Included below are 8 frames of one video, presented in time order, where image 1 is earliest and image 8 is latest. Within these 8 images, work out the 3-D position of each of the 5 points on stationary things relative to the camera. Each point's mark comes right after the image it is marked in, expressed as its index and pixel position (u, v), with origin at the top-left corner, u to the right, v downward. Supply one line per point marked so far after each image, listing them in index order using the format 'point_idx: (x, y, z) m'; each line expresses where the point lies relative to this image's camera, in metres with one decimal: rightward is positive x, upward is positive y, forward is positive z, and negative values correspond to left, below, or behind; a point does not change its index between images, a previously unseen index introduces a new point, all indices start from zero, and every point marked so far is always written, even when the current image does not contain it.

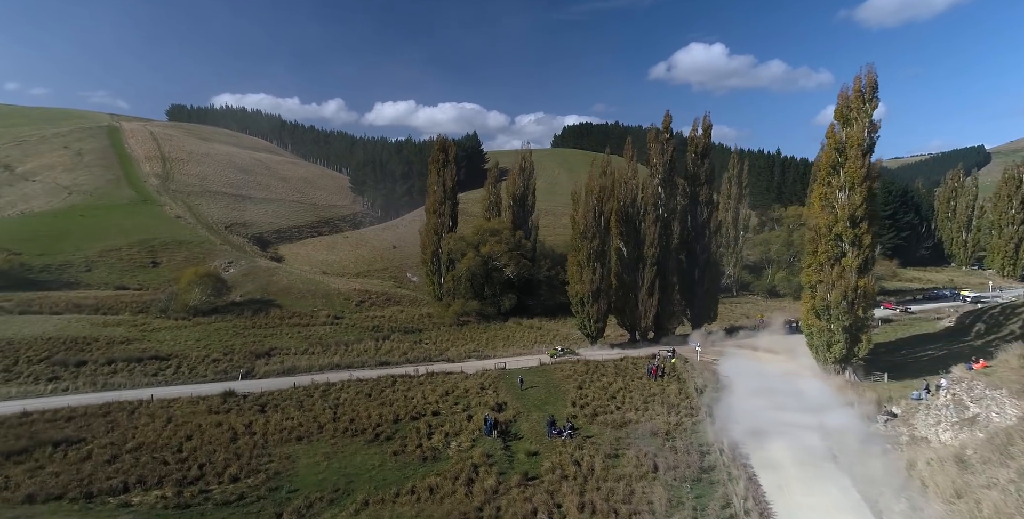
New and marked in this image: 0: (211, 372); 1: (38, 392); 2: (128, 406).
0: (-10.8, -4.0, +18.6) m
1: (-14.2, -4.0, +15.6) m
2: (-9.1, -3.5, +12.4) m
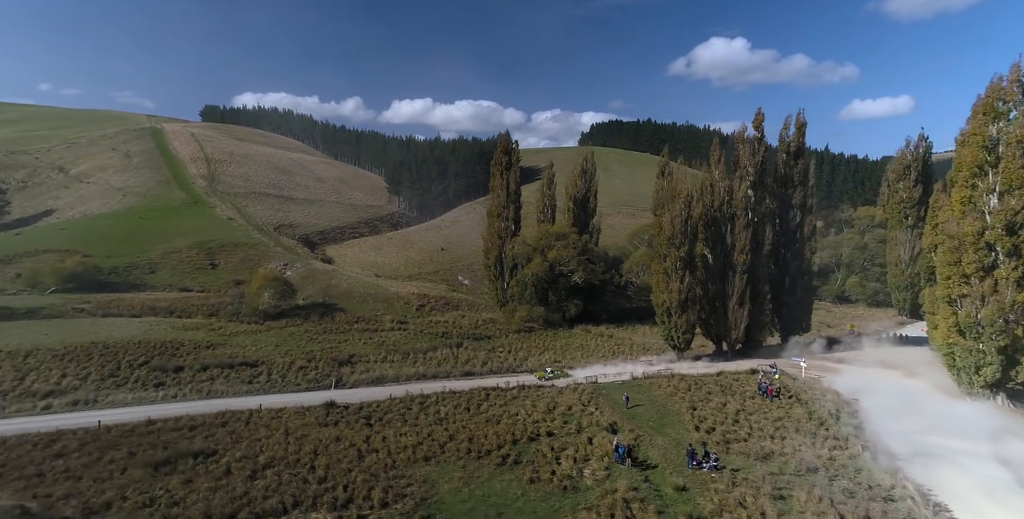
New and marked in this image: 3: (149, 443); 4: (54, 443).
0: (-7.7, -4.5, +19.3) m
1: (-11.3, -4.4, +16.6) m
2: (-6.7, -3.9, +13.0) m
3: (-7.5, -3.8, +10.9) m
4: (-9.0, -3.6, +10.3) m
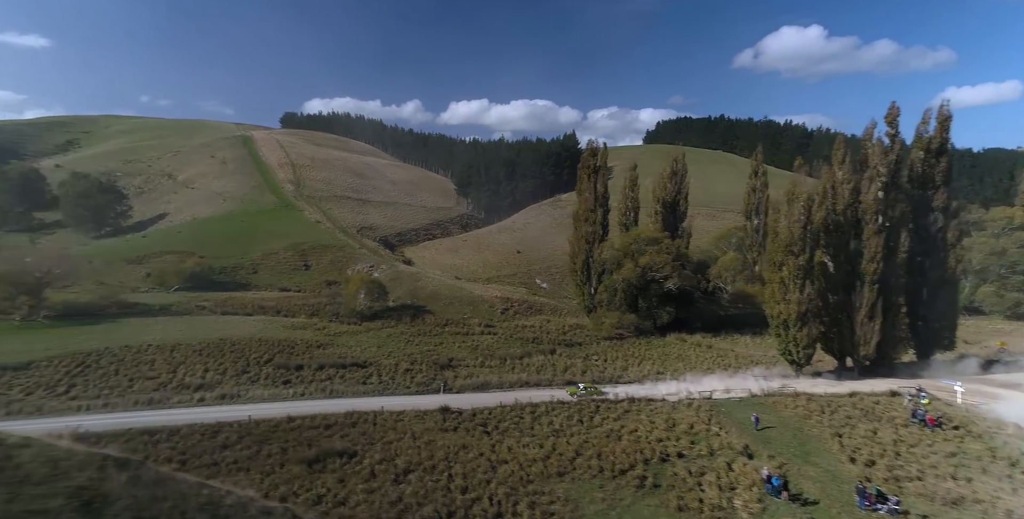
0: (-3.8, -4.8, +20.1) m
1: (-7.8, -4.7, +18.1) m
2: (-3.8, -4.1, +13.7) m
3: (-4.9, -4.1, +11.8) m
4: (-6.4, -3.9, +11.5) m
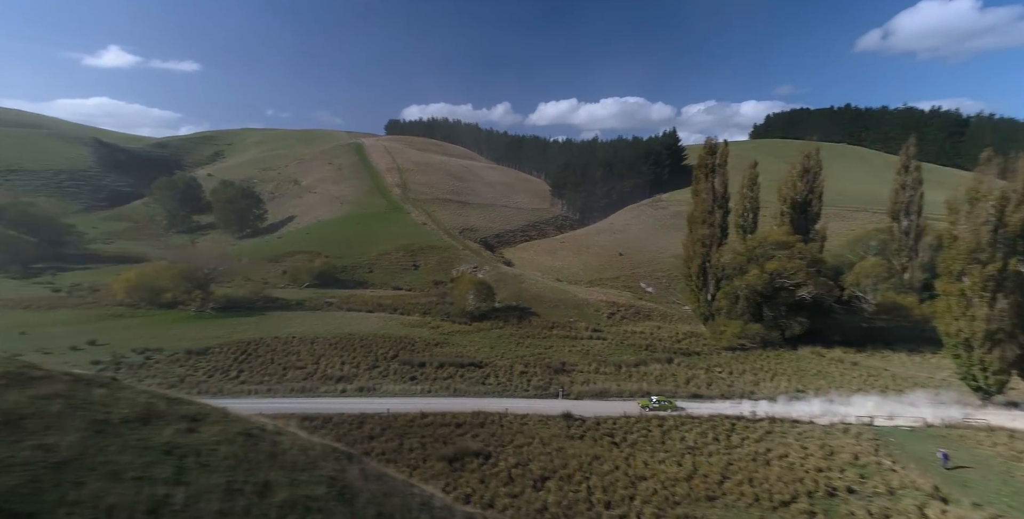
0: (+0.8, -5.0, +20.3) m
1: (-3.6, -4.9, +19.1) m
2: (-0.5, -4.3, +14.1) m
3: (-2.0, -4.2, +12.4) m
4: (-3.5, -4.0, +12.4) m
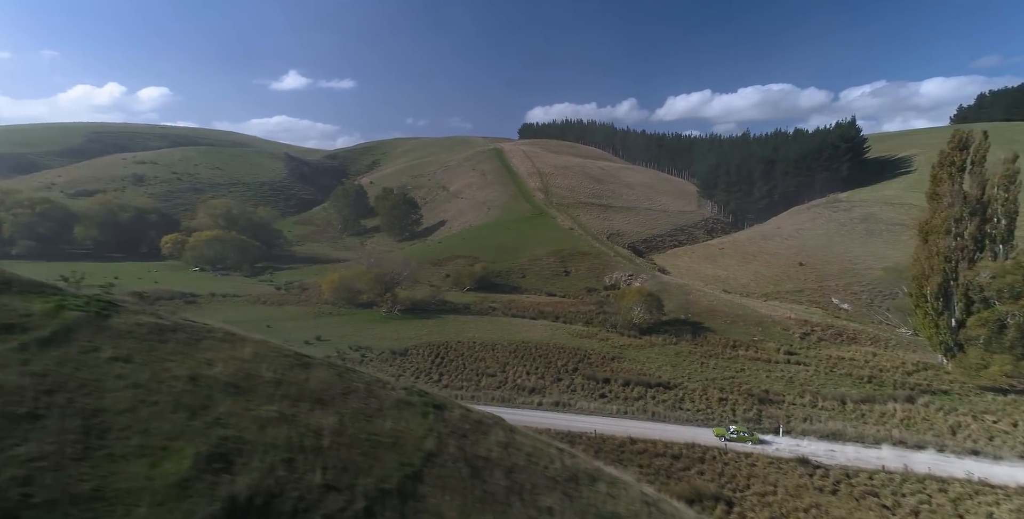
0: (+7.9, -5.6, +18.5) m
1: (+3.4, -5.4, +18.5) m
2: (+5.0, -4.8, +12.8) m
3: (+3.1, -4.6, +11.6) m
4: (+1.6, -4.4, +12.0) m
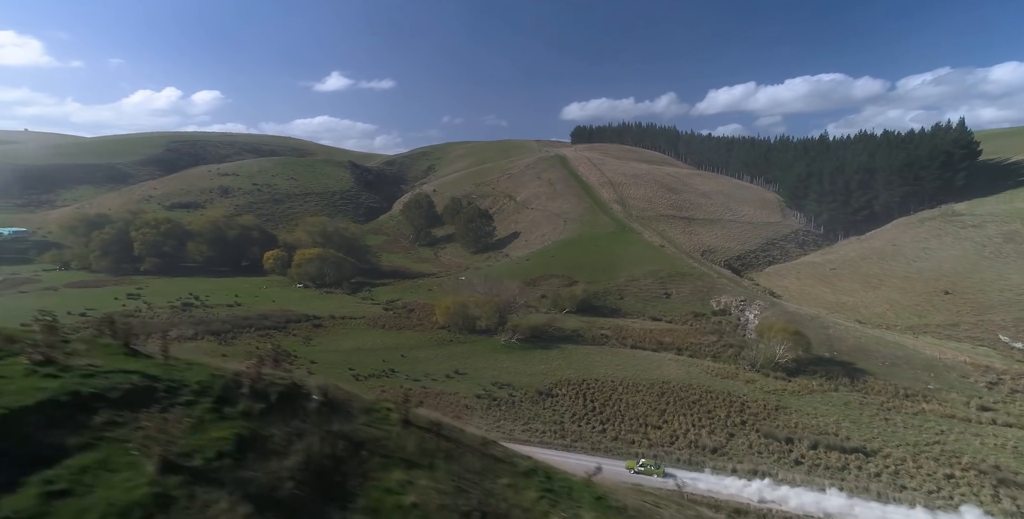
0: (+14.4, -7.5, +16.1) m
1: (+9.9, -7.3, +17.0) m
2: (+10.5, -6.5, +11.1) m
3: (+8.5, -6.3, +10.3) m
4: (+7.1, -6.1, +10.9) m
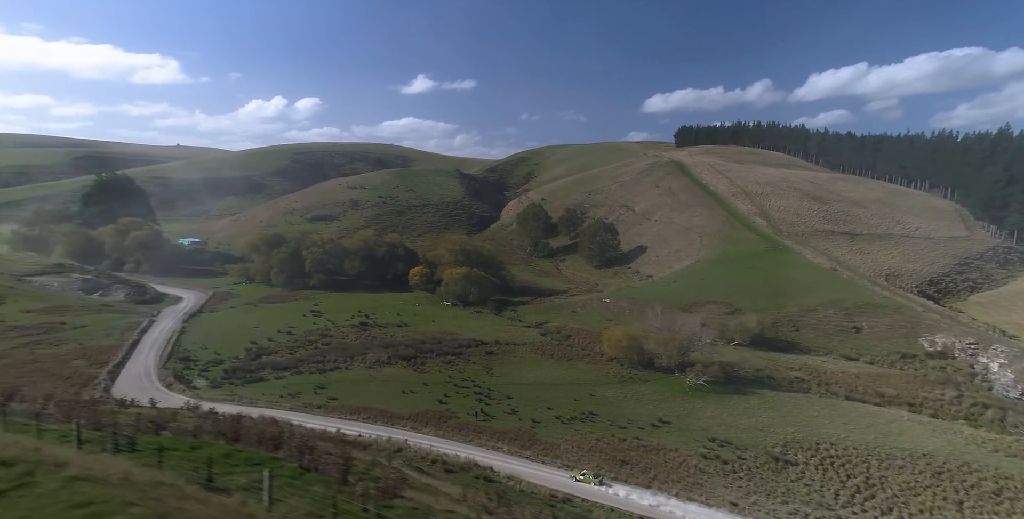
0: (+22.9, -9.8, +10.2) m
1: (+18.8, -9.6, +12.2) m
2: (+17.9, -8.6, +6.4) m
3: (+15.7, -8.4, +6.1) m
4: (+14.5, -8.2, +7.1) m
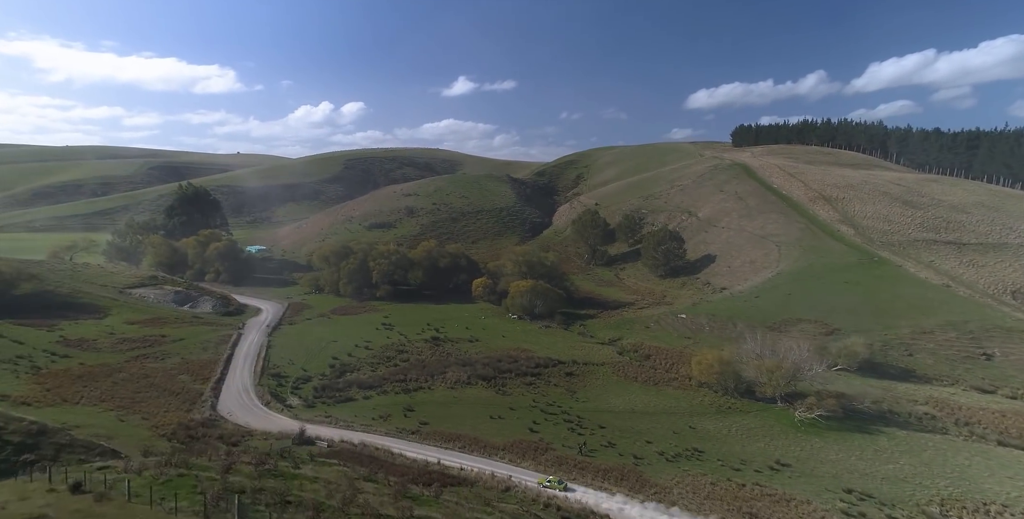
0: (+26.0, -10.6, +5.0) m
1: (+22.2, -10.6, +7.5) m
2: (+20.5, -9.4, +1.9) m
3: (+18.3, -9.2, +1.9) m
4: (+17.2, -9.0, +3.1) m
